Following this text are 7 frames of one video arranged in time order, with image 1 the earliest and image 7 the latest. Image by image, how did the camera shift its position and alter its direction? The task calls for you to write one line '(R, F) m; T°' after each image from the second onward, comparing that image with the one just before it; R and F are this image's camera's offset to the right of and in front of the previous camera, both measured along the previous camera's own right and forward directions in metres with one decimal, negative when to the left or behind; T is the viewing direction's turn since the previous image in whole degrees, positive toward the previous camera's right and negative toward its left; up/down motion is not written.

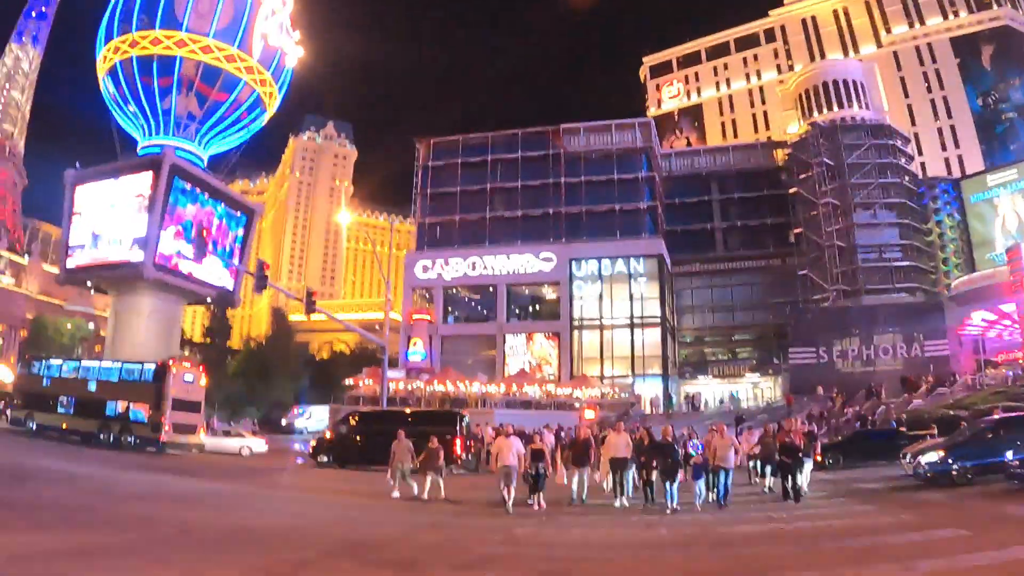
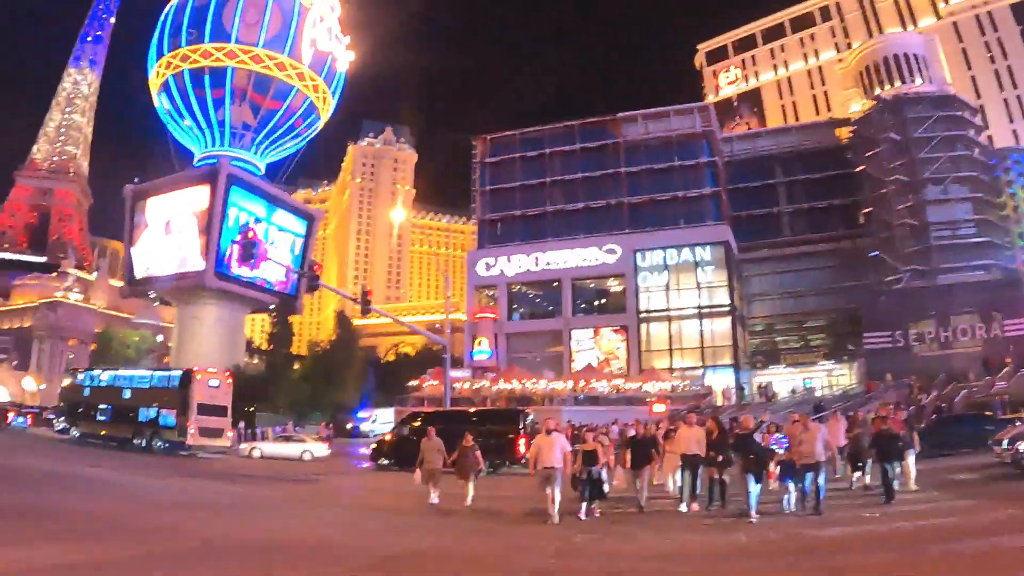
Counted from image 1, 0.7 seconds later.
(-0.4, -0.3) m; -5°
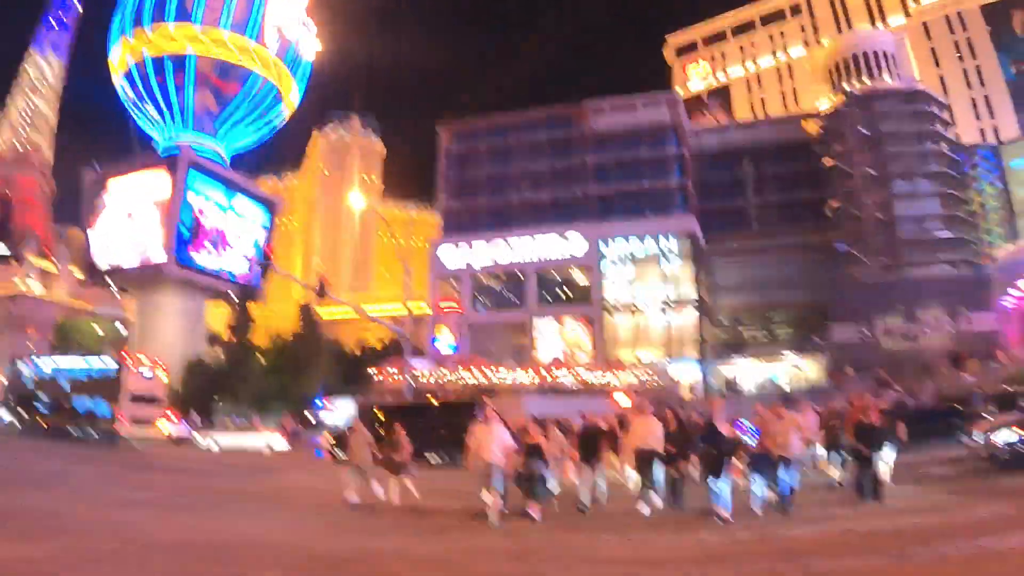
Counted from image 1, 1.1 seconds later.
(+0.4, +1.4) m; +3°
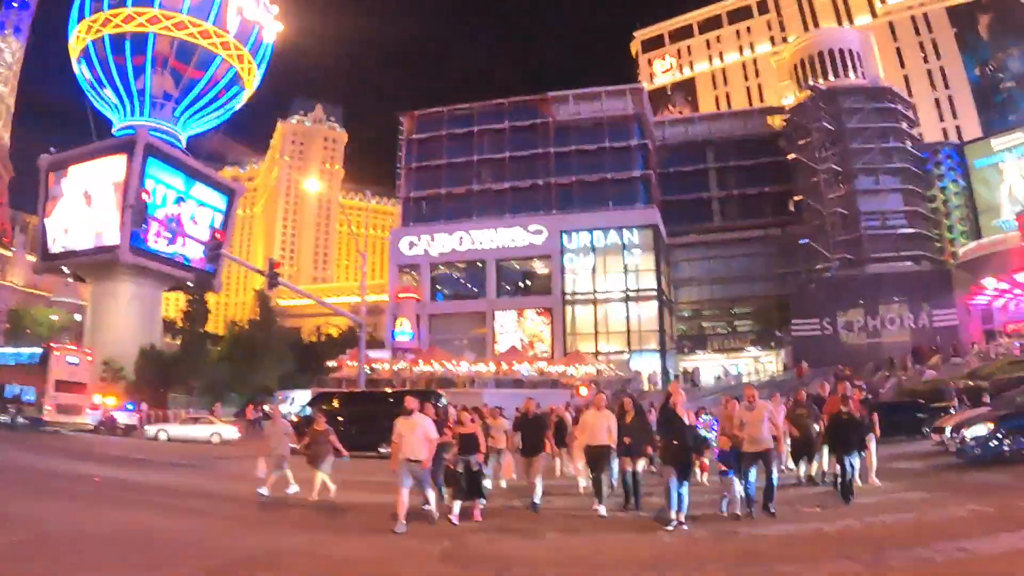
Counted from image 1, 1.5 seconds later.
(+0.5, +1.4) m; +3°
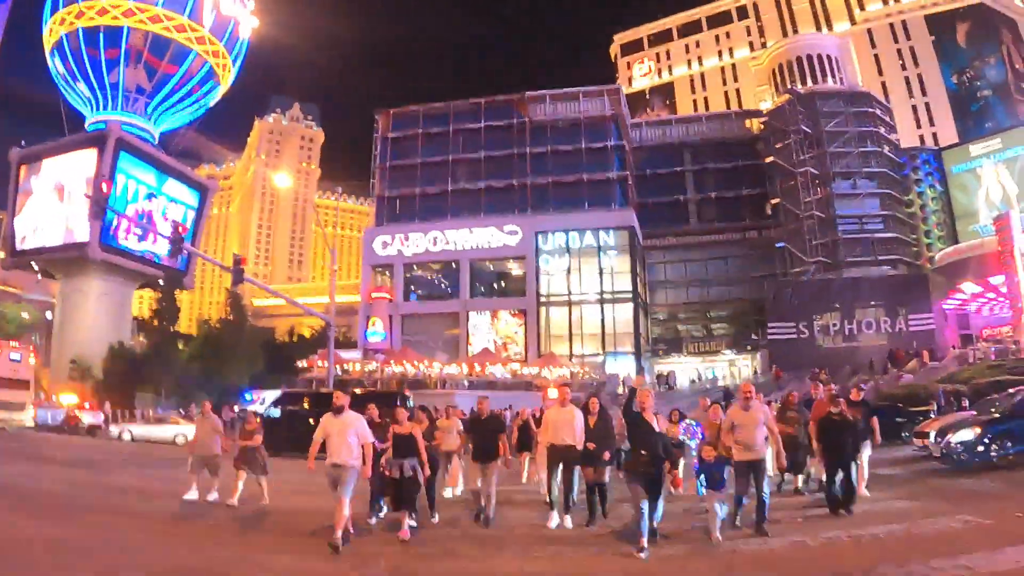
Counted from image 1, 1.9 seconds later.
(+0.4, +1.1) m; +2°
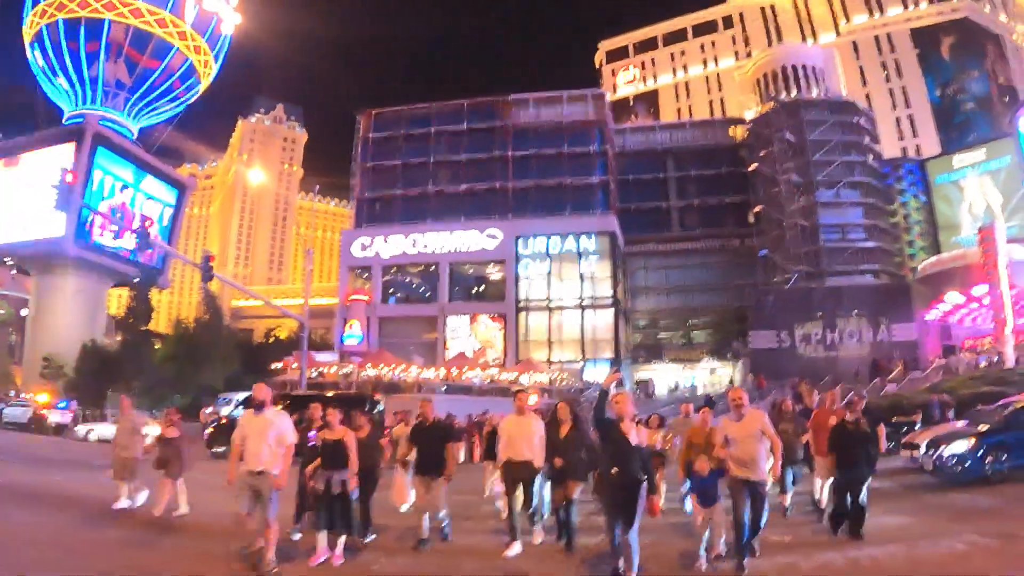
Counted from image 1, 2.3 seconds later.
(+0.3, +1.0) m; +1°
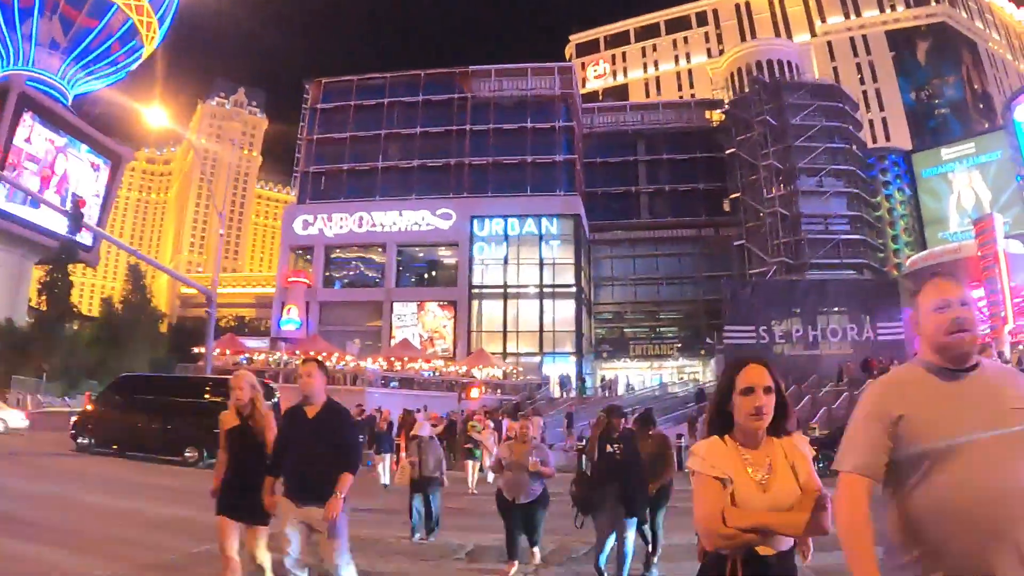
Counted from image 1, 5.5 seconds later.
(+0.6, +4.9) m; +3°
